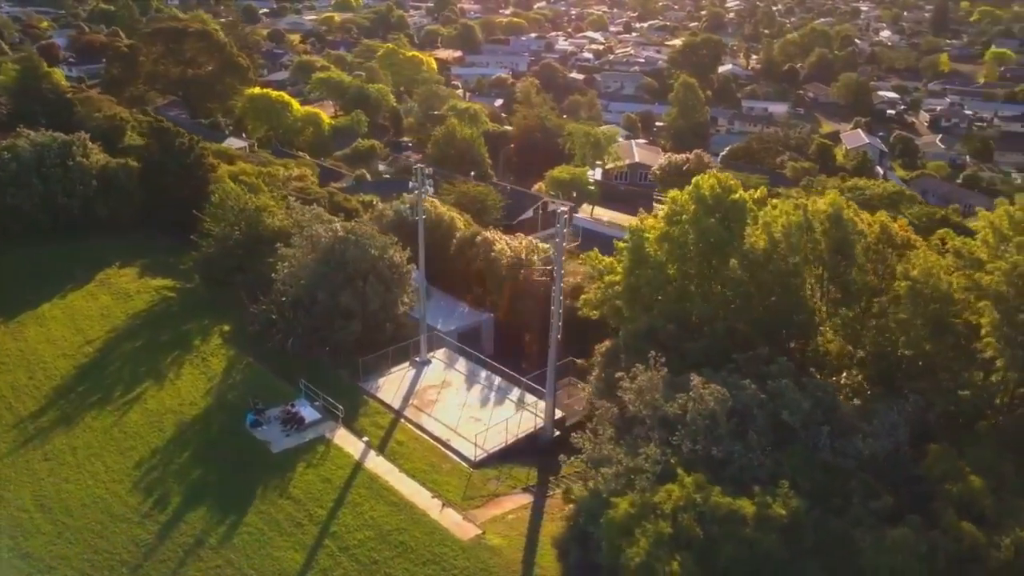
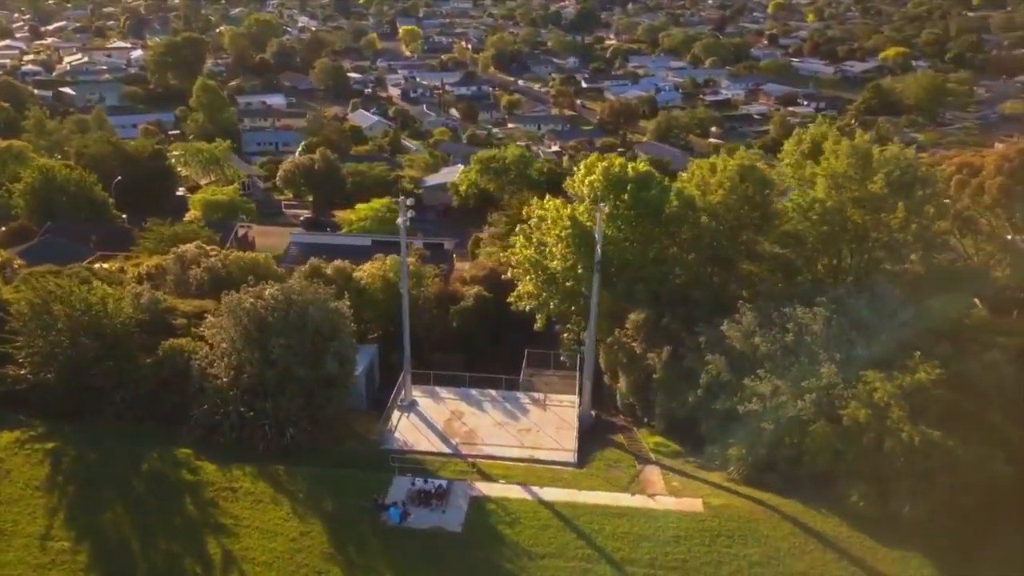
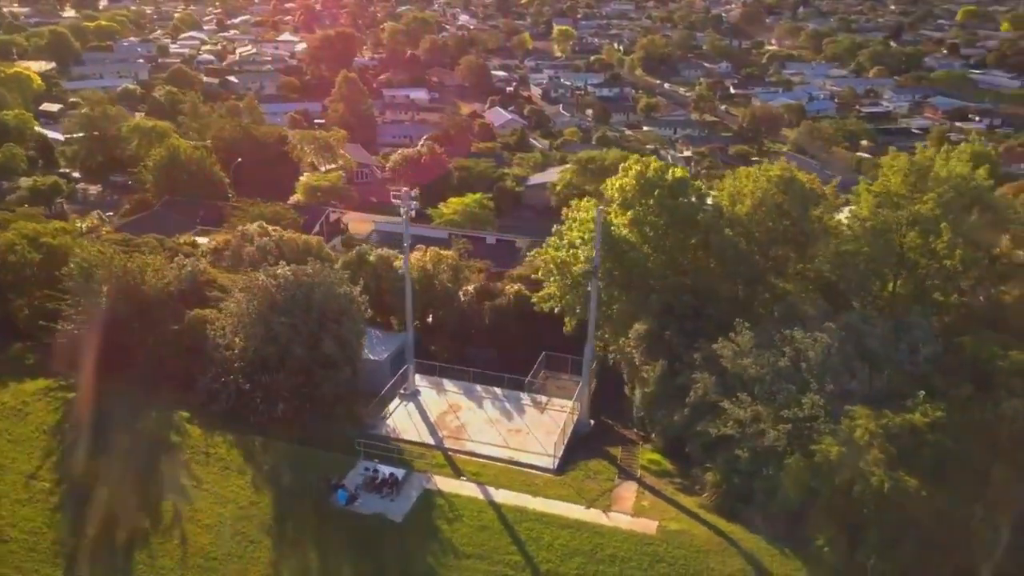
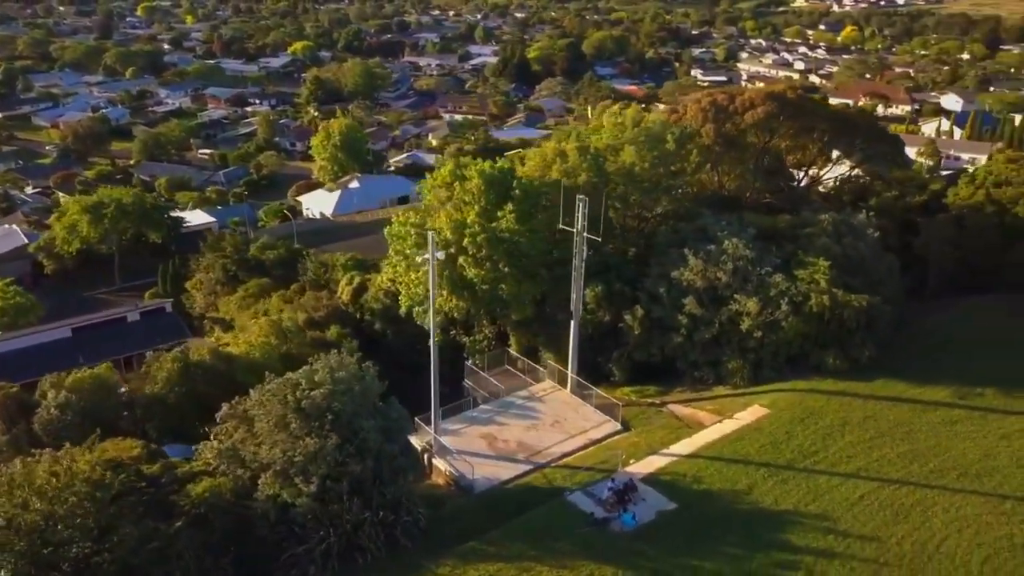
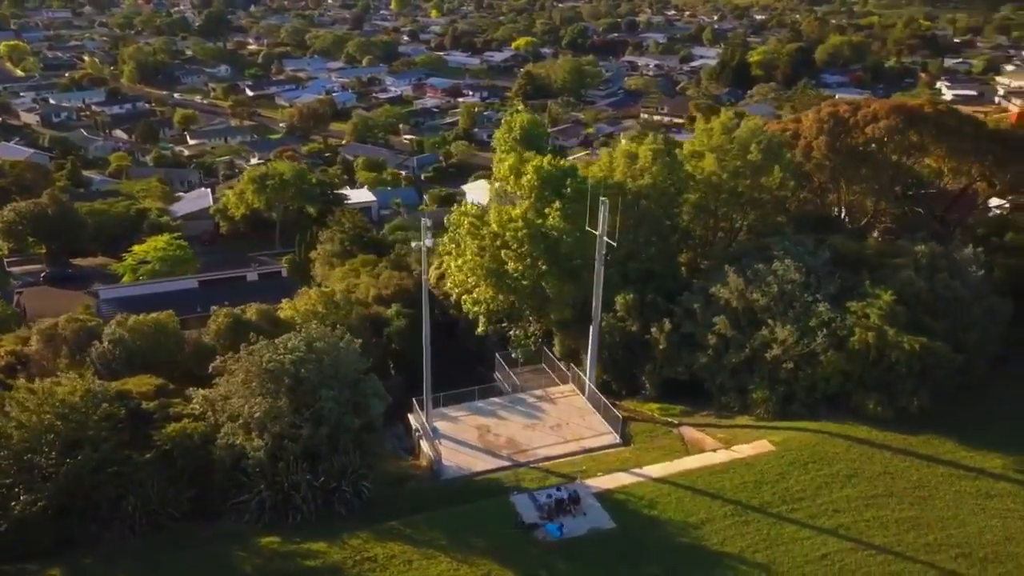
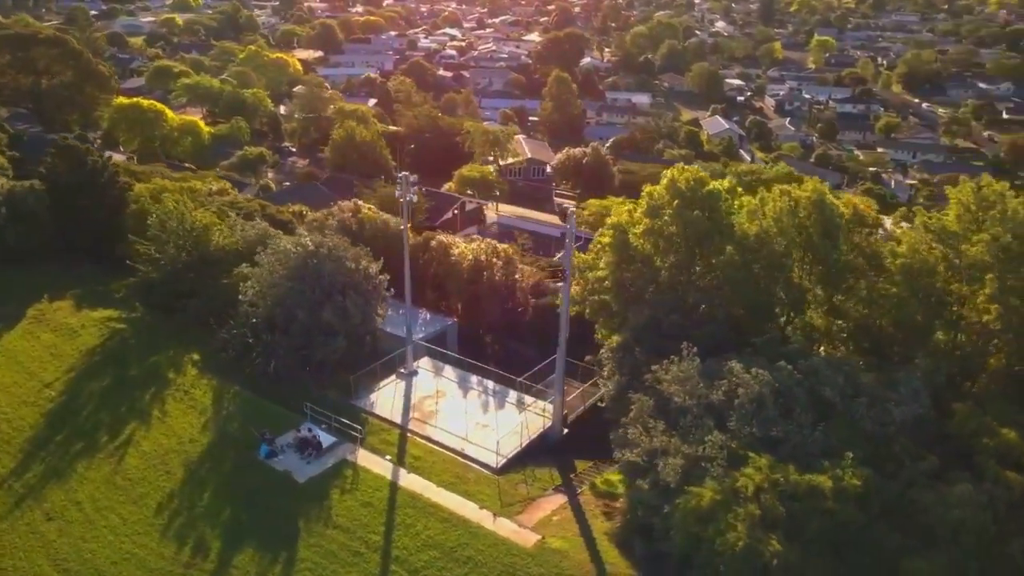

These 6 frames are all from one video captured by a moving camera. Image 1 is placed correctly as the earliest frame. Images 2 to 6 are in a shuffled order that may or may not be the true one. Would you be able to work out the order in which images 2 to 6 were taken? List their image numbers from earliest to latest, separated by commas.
6, 3, 2, 5, 4
